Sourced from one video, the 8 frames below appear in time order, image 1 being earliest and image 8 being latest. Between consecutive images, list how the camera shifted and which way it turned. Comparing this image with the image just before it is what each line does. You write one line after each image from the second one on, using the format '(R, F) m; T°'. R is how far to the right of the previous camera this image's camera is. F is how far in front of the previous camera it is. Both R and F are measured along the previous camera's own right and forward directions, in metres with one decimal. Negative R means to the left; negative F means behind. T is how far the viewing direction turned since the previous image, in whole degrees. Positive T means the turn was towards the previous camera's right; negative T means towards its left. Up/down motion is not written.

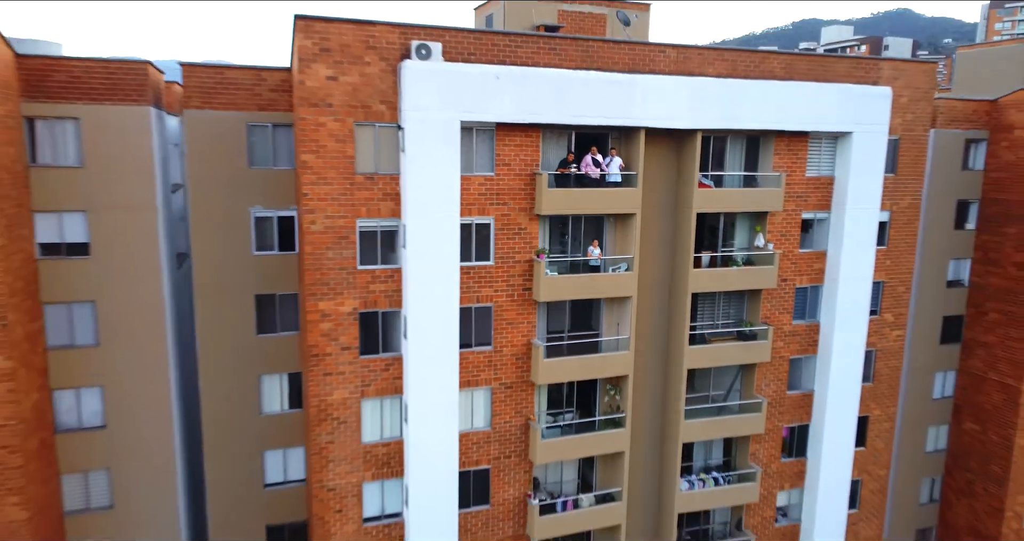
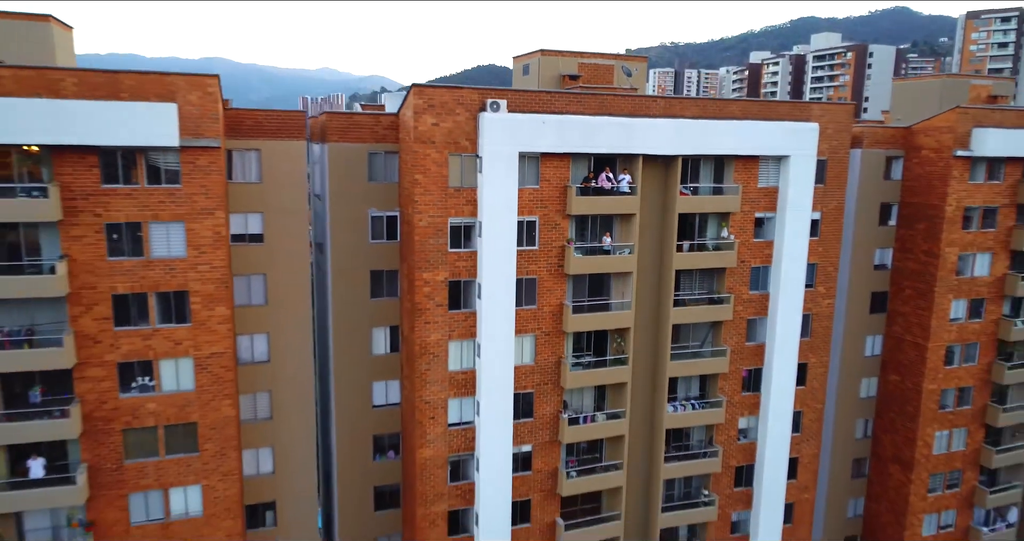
(-0.8, -4.6) m; 0°
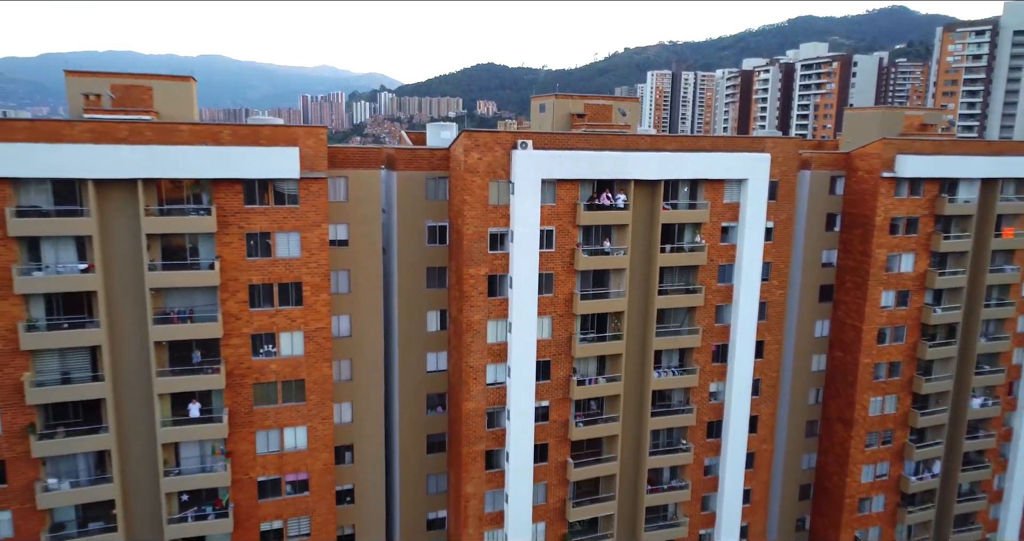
(-0.7, -4.7) m; 0°
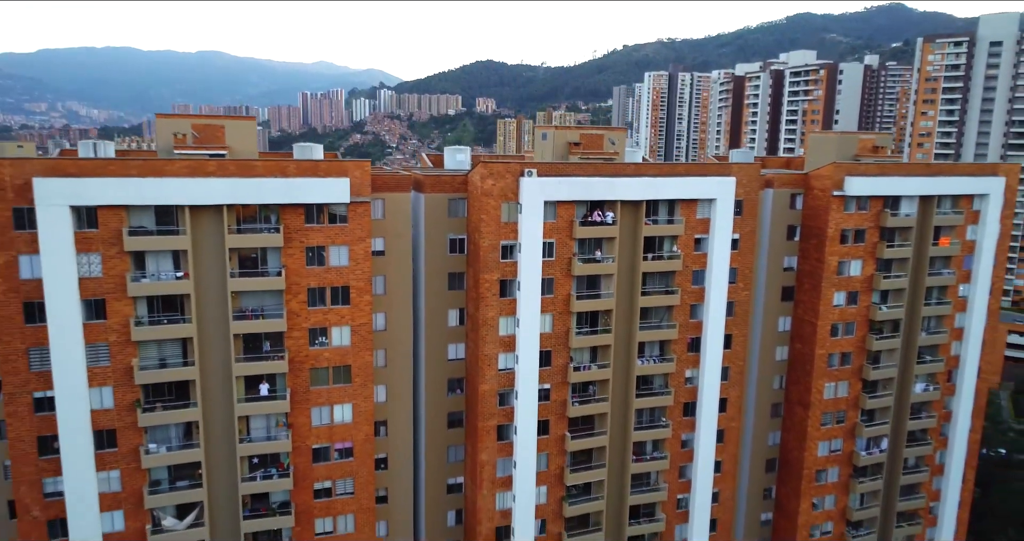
(-0.3, -4.0) m; 0°
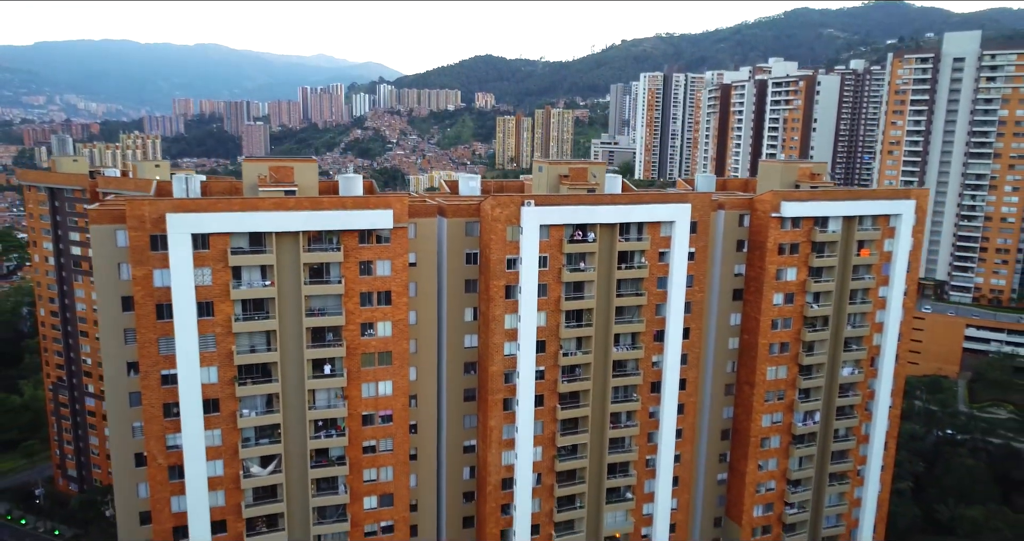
(-0.2, -6.7) m; 0°
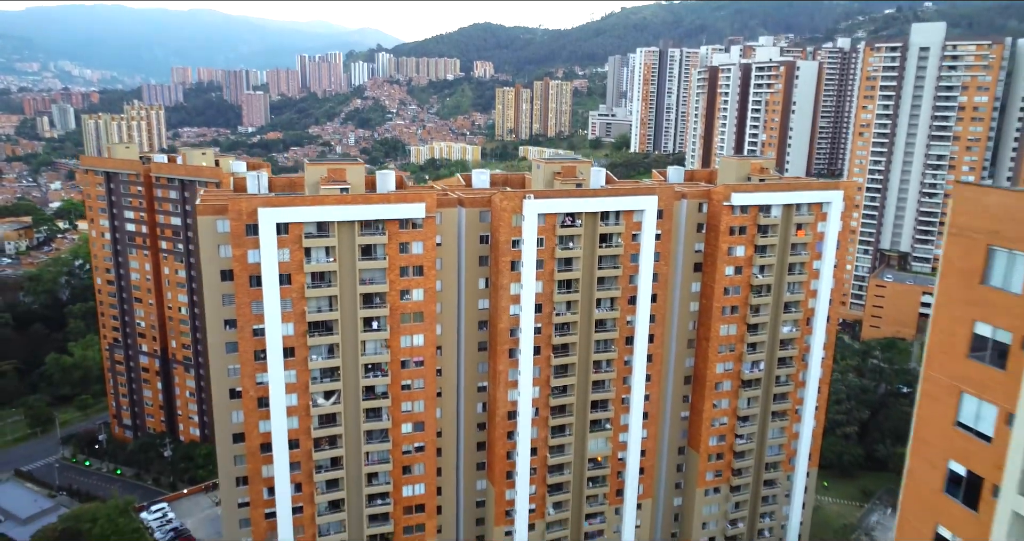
(-0.3, -8.4) m; 0°
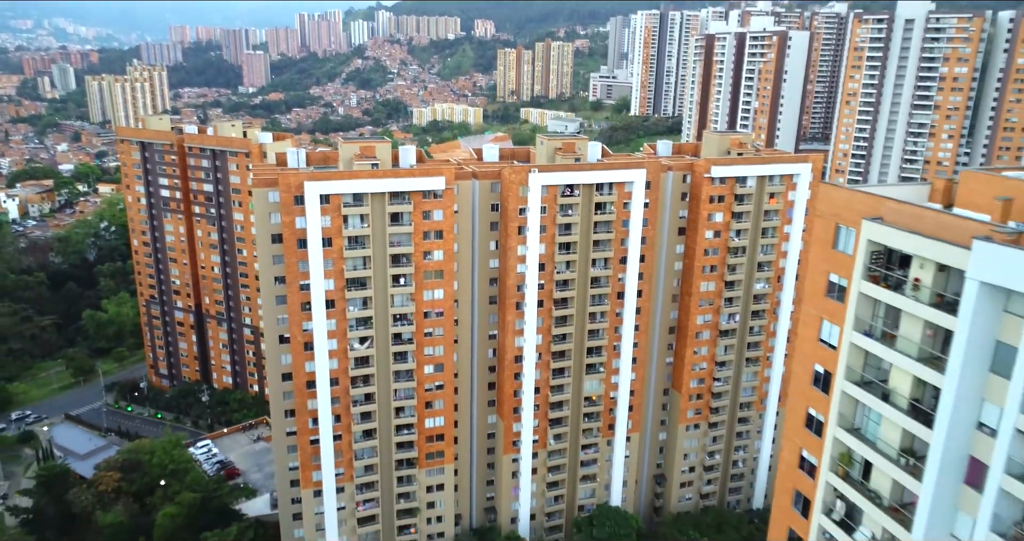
(-0.4, -6.1) m; 0°
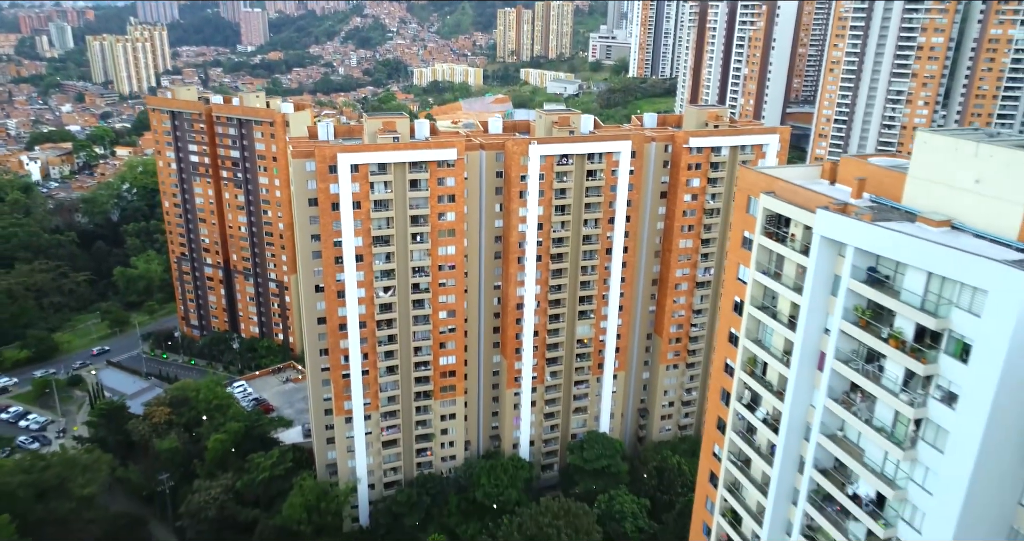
(-0.2, -7.0) m; 0°
